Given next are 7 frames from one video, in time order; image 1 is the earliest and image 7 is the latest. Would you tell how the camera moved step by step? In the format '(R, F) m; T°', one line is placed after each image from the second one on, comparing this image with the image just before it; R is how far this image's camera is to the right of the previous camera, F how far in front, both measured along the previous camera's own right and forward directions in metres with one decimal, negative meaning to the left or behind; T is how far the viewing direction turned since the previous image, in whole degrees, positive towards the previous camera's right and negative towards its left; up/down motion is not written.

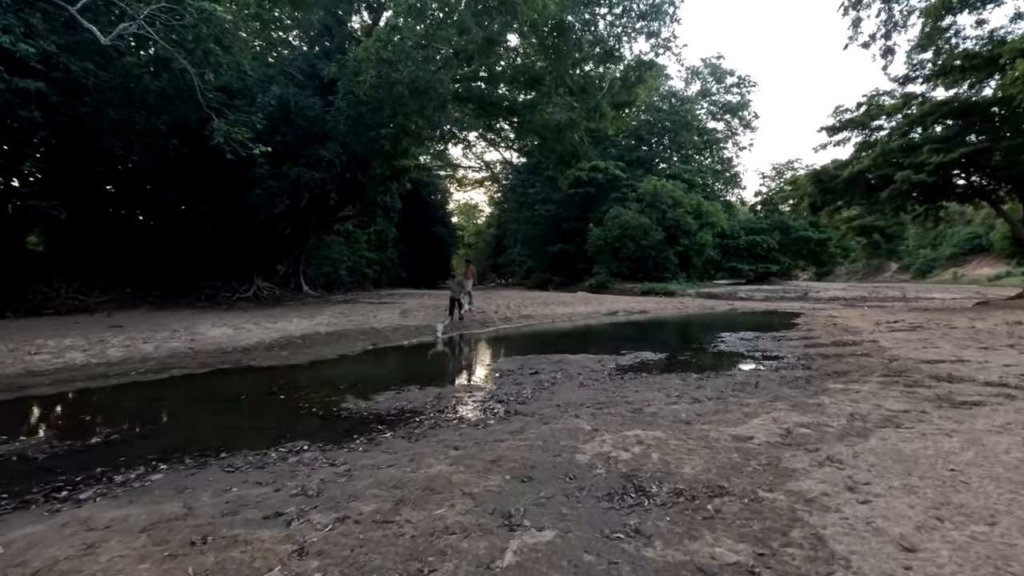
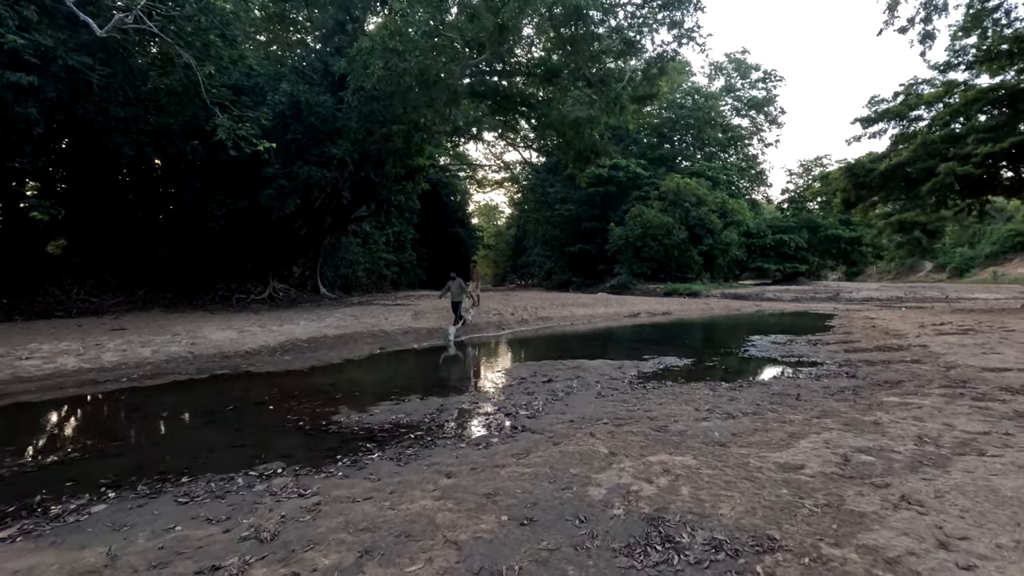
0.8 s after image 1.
(+0.1, +0.7) m; -2°
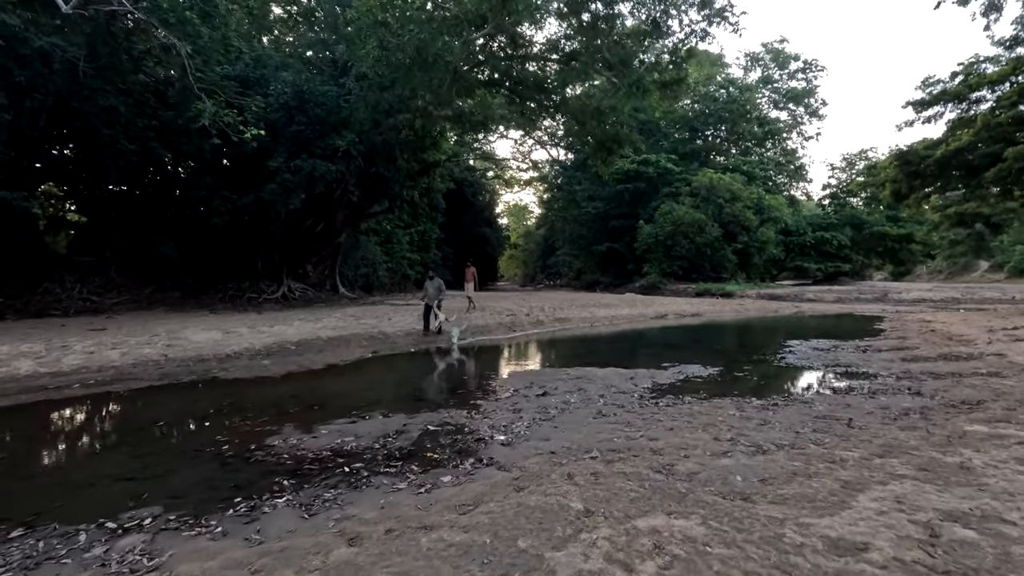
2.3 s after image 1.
(+0.6, +1.2) m; -3°
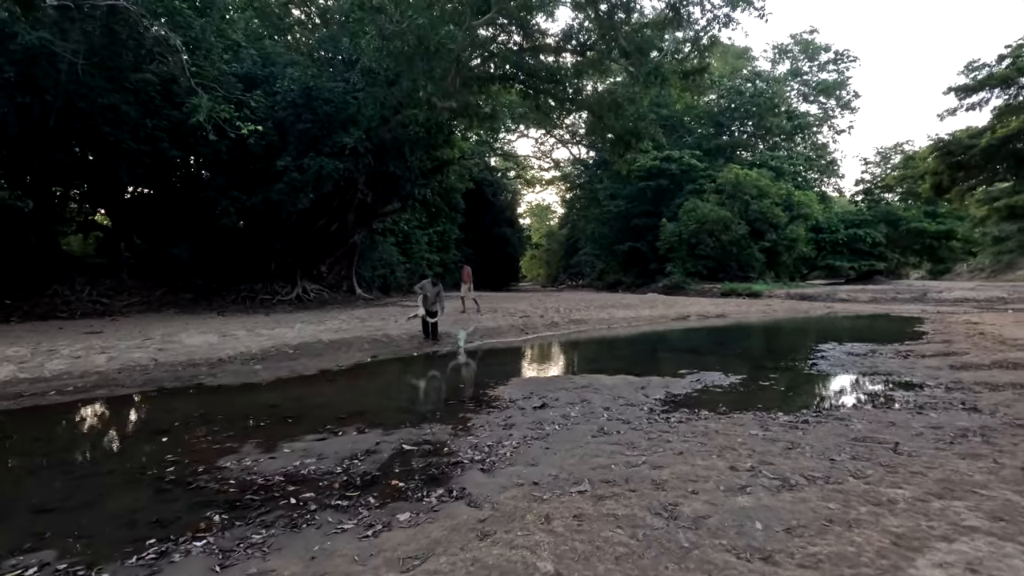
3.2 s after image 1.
(+0.3, +0.7) m; -3°
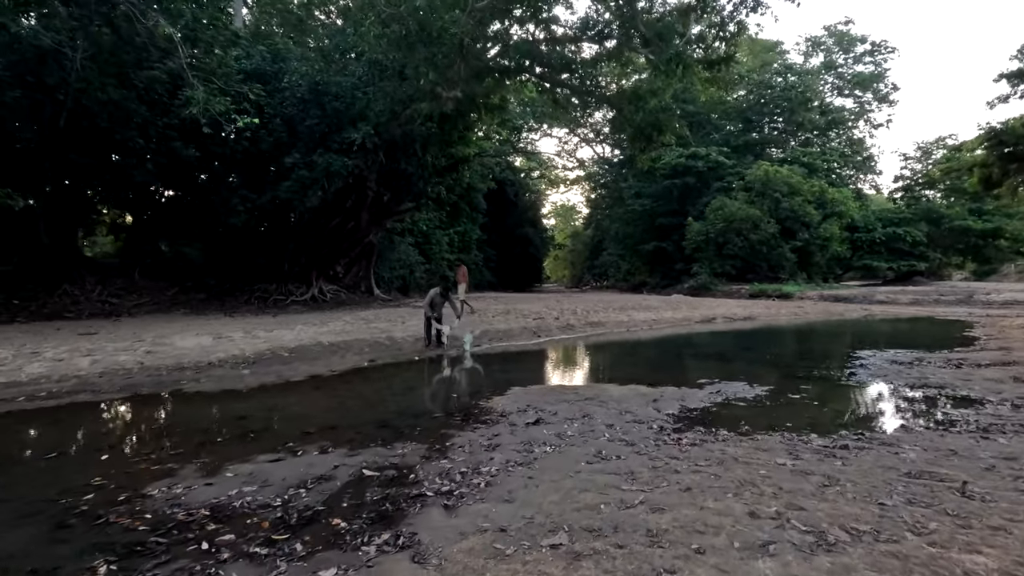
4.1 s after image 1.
(+0.4, +0.7) m; -3°
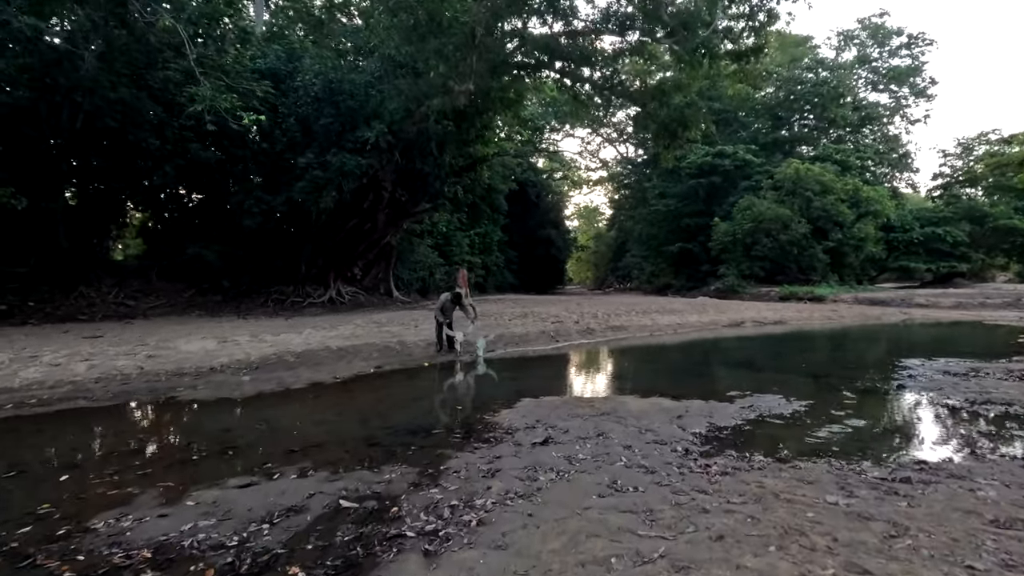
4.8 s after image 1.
(+0.2, +0.6) m; -2°
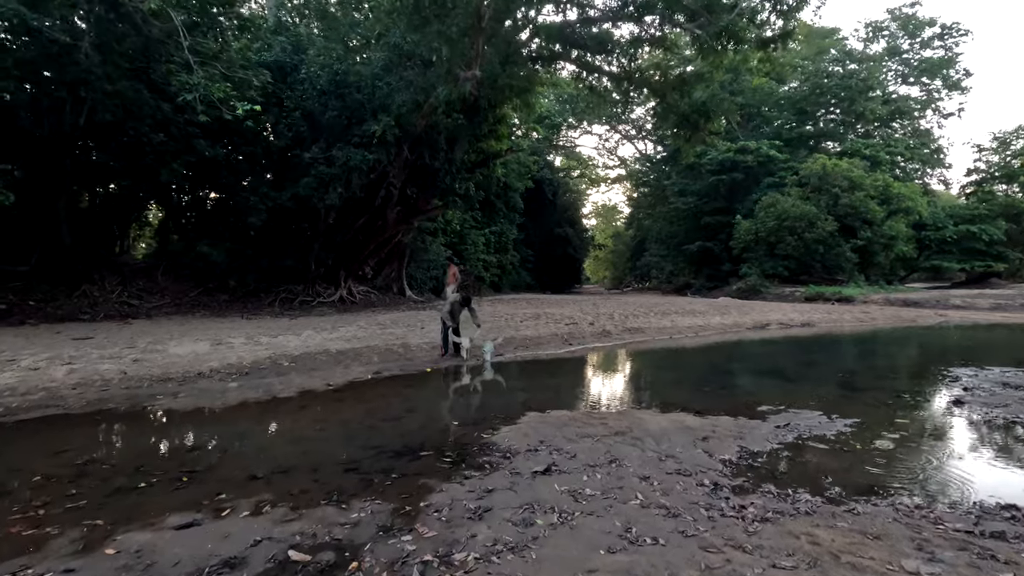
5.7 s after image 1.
(+0.2, +0.7) m; -2°
